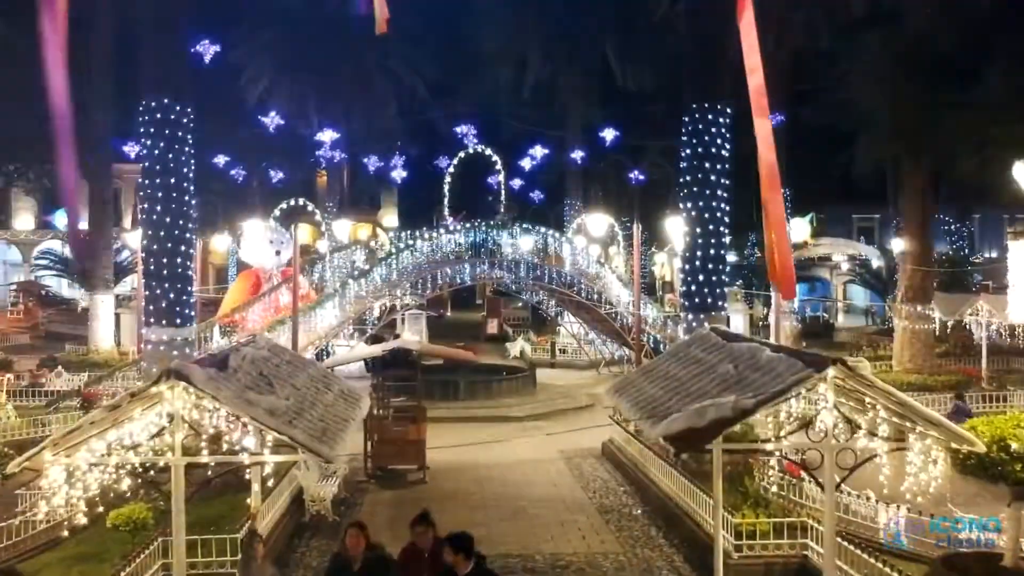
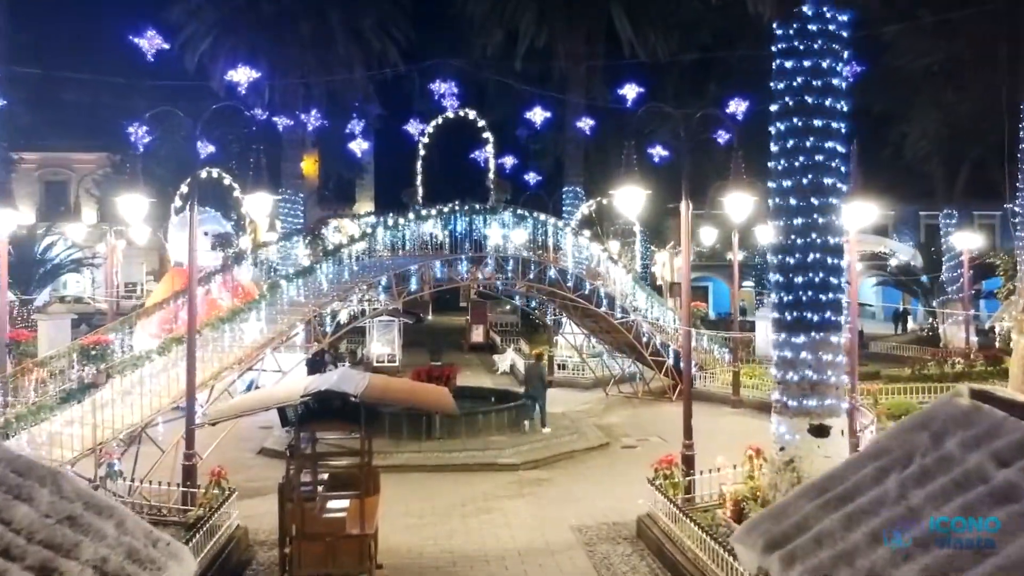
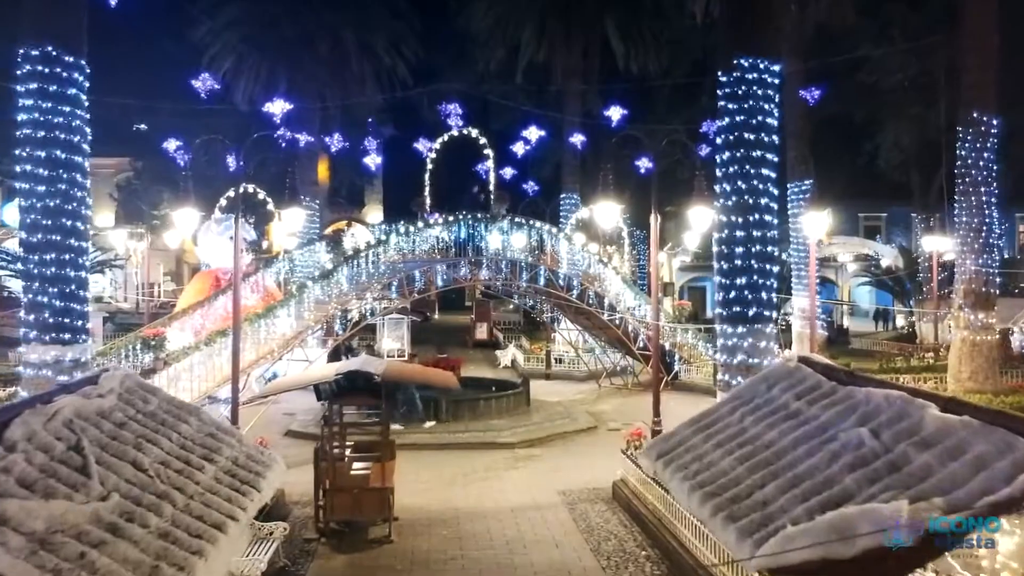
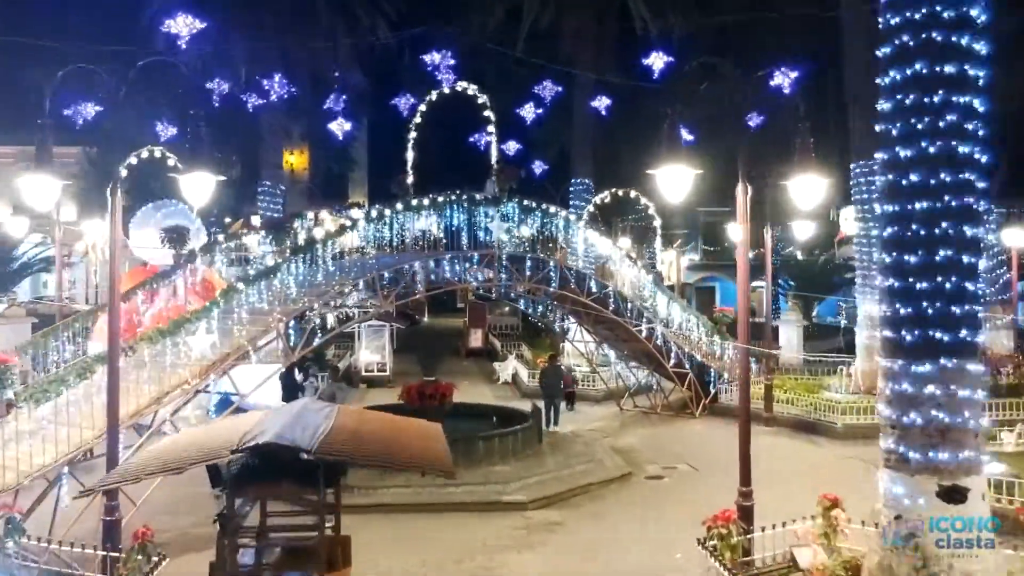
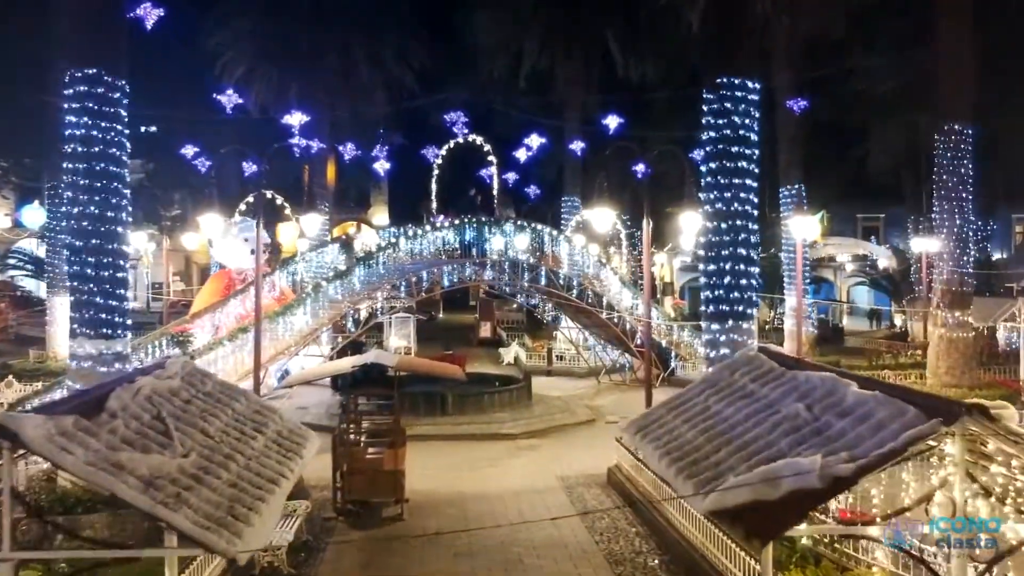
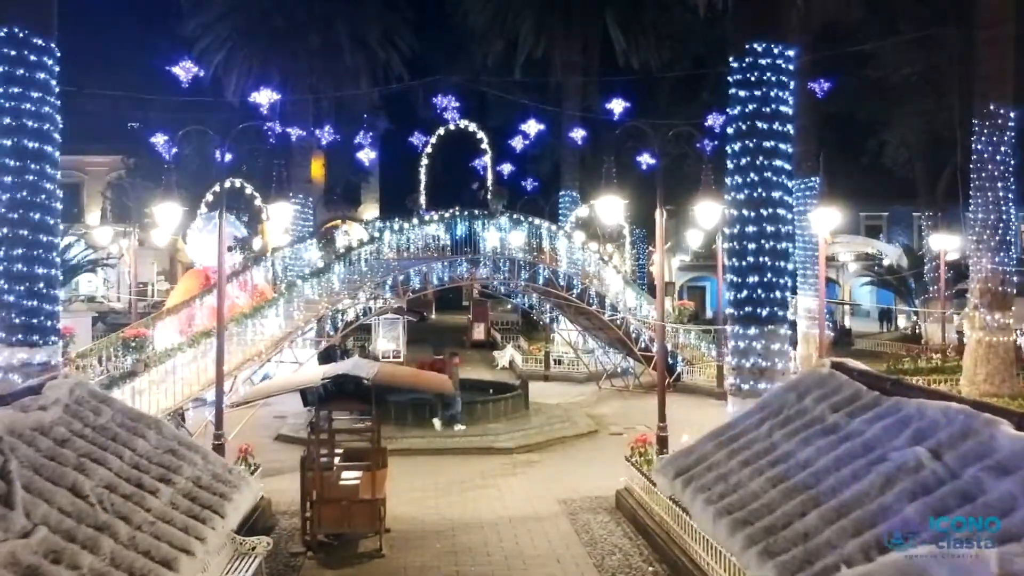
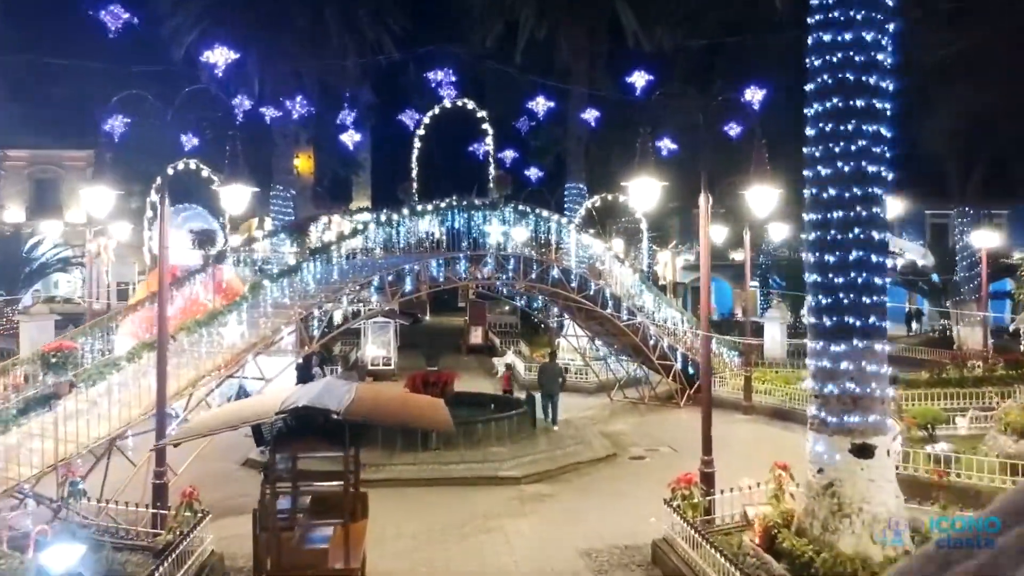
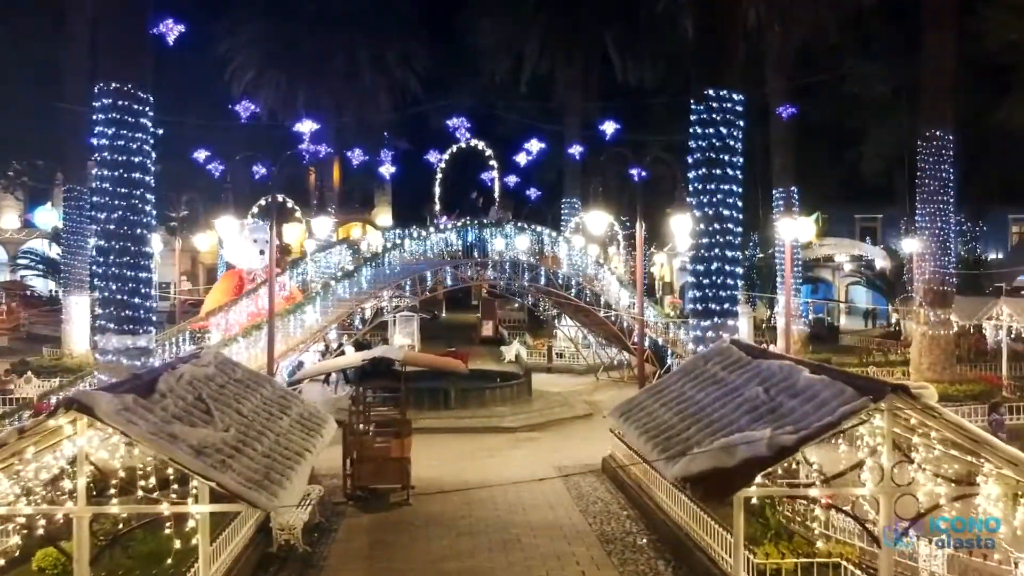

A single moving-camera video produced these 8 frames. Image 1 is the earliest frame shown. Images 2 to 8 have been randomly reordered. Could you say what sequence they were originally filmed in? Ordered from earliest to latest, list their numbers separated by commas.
8, 5, 3, 6, 2, 7, 4
